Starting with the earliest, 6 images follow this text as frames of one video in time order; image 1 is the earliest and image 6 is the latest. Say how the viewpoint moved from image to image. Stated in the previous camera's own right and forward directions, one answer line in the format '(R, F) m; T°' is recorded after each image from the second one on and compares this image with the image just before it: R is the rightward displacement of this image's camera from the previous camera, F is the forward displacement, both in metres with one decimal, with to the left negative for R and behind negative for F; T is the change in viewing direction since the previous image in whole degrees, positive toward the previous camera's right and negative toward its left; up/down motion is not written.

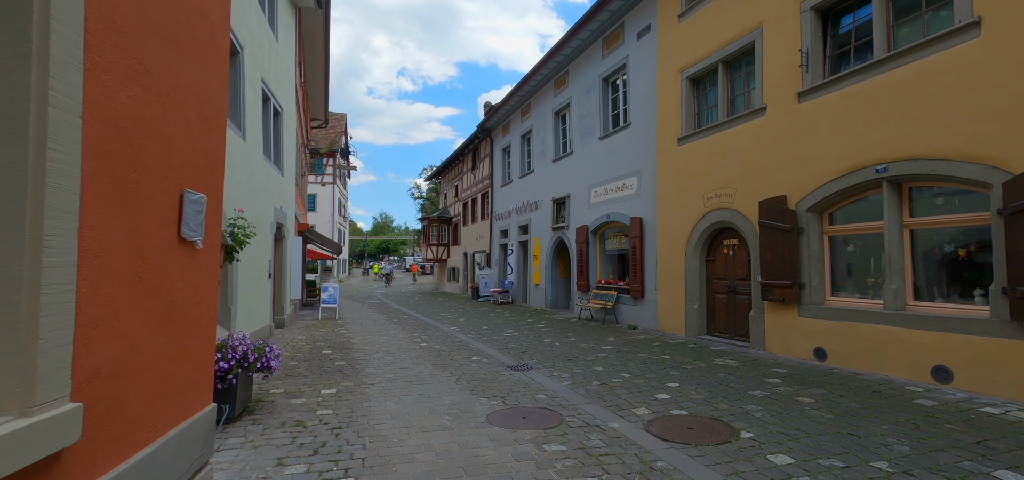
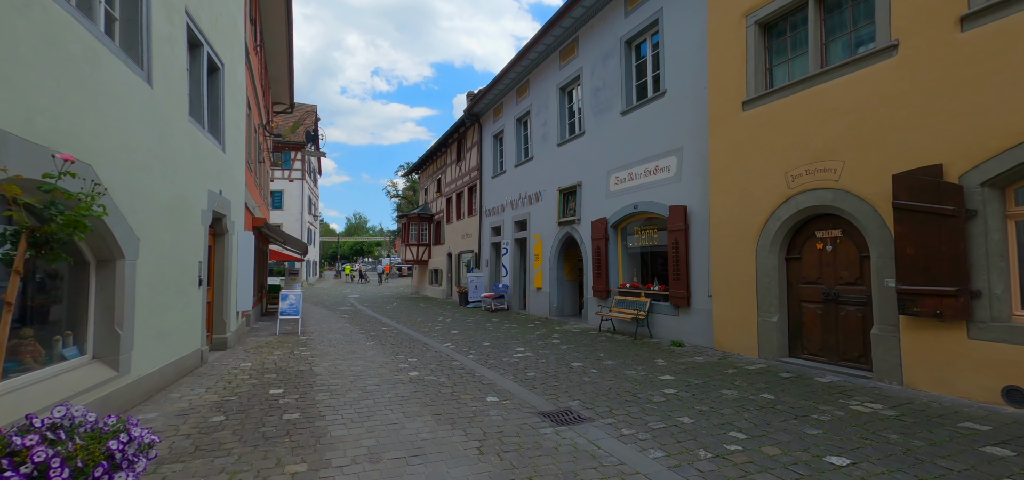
(-0.6, +2.3) m; +3°
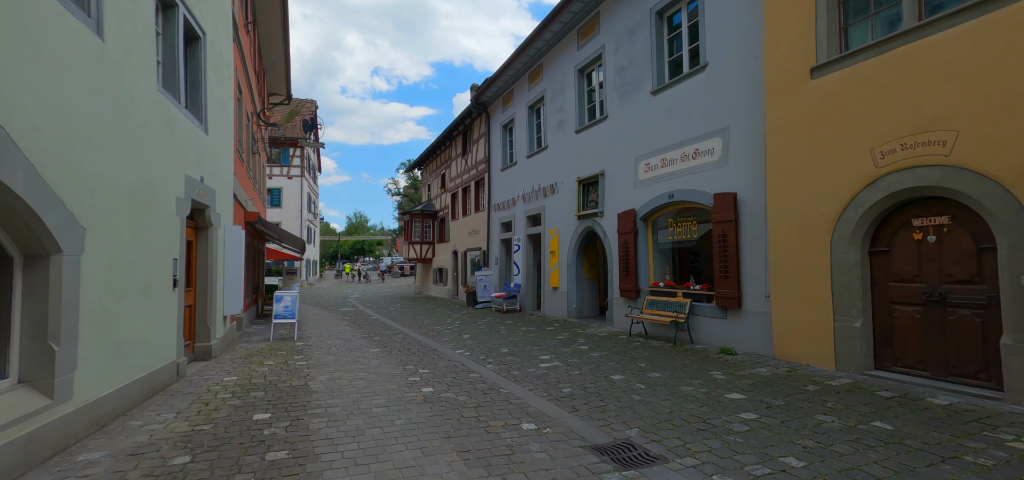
(-0.4, +1.1) m; 0°
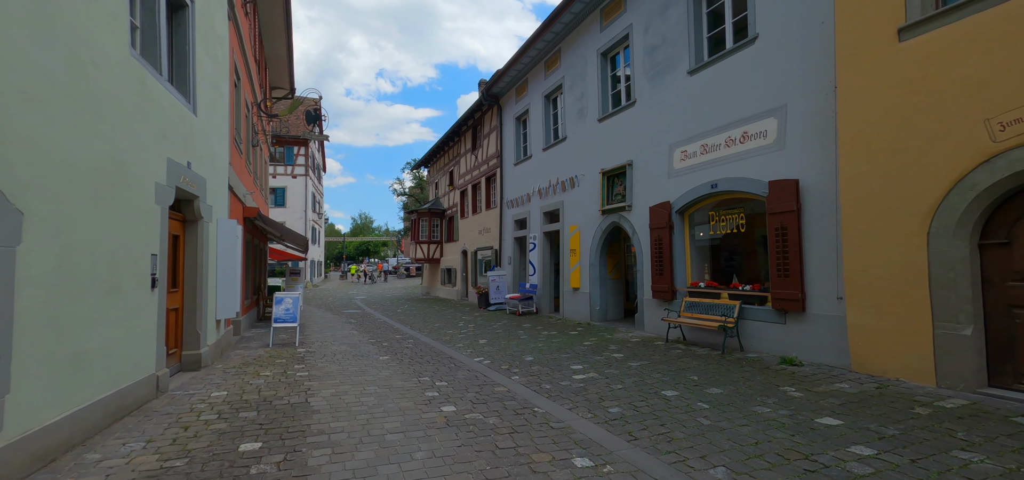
(-0.3, +0.9) m; -1°
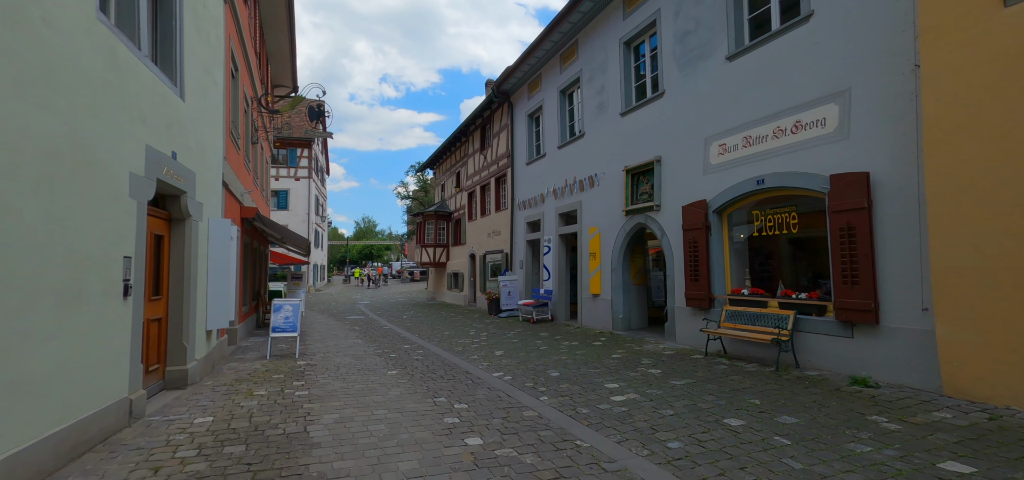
(-0.3, +0.8) m; 0°
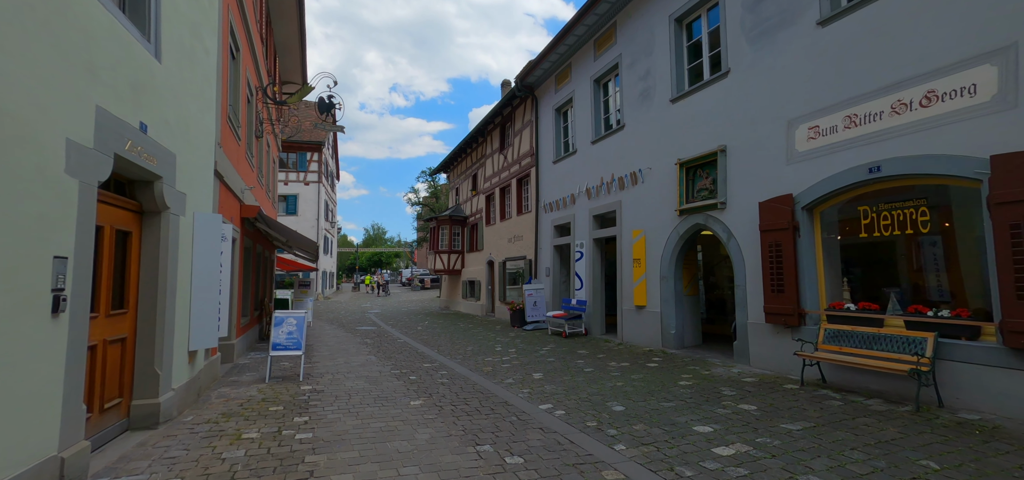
(-0.5, +1.3) m; -1°
